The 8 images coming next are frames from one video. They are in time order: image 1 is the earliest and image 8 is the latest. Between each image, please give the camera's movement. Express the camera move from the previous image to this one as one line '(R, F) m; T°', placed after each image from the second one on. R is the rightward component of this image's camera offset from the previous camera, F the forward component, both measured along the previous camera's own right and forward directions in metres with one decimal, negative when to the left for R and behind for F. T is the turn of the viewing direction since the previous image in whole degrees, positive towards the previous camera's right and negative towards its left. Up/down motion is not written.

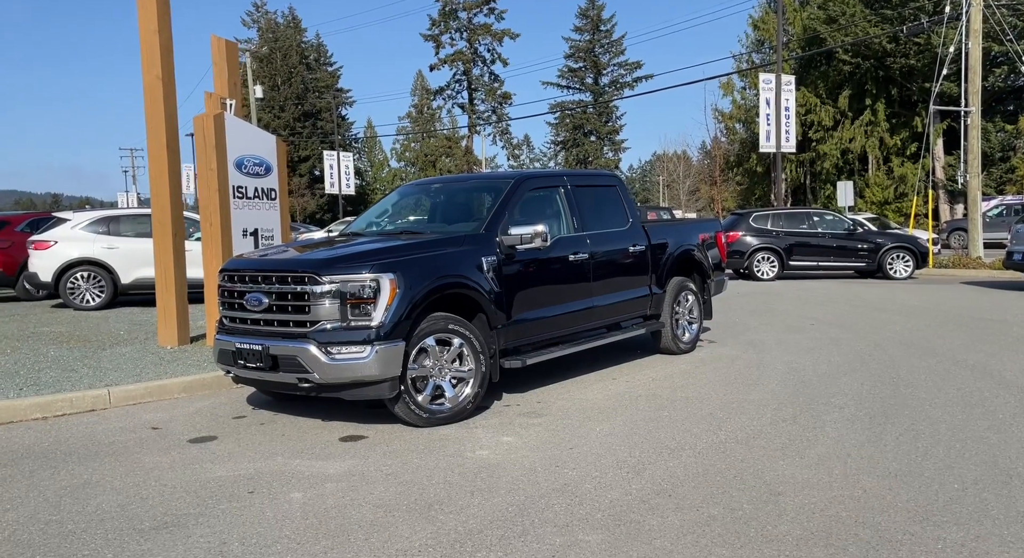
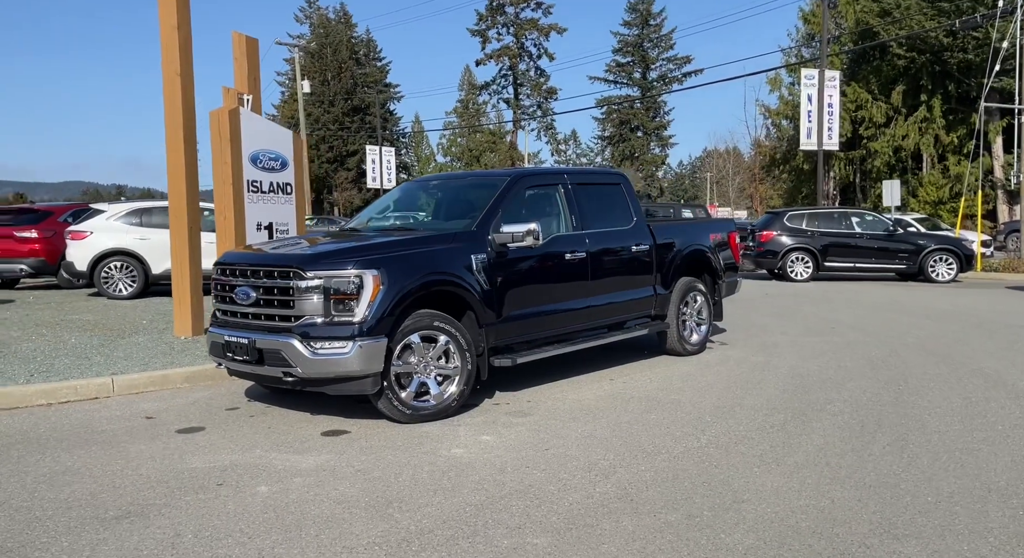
(+0.3, 0.0) m; -3°
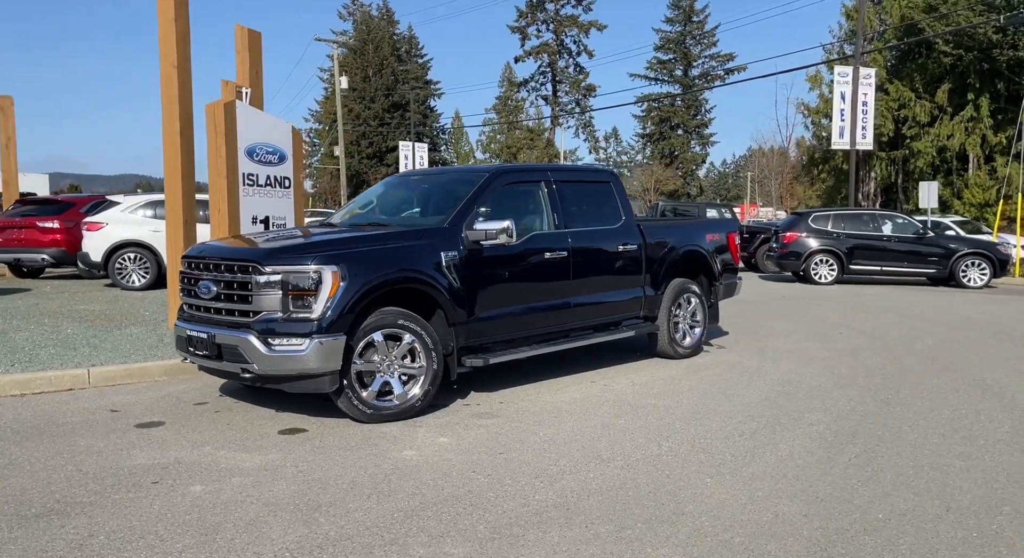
(+0.4, +0.1) m; -2°
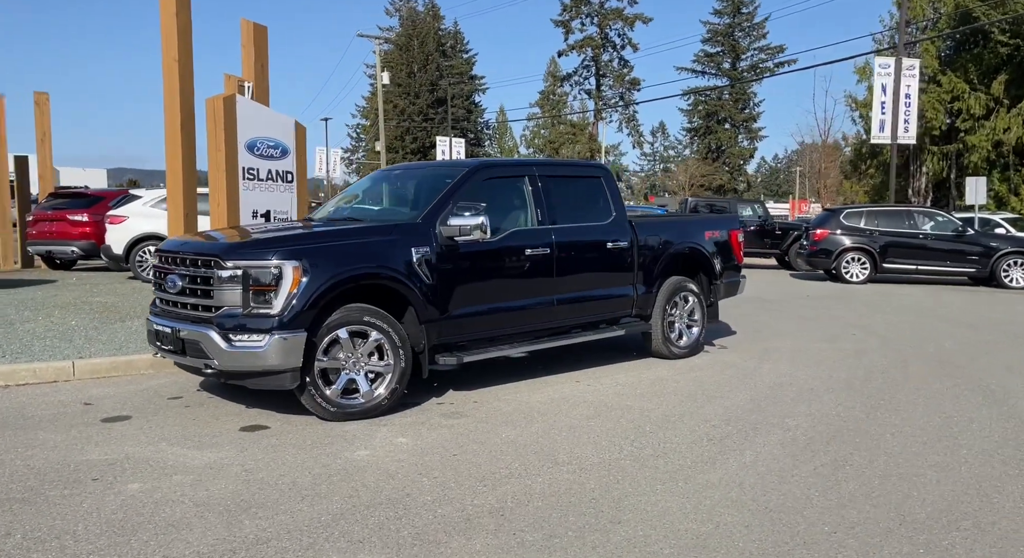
(+0.4, +0.1) m; -2°
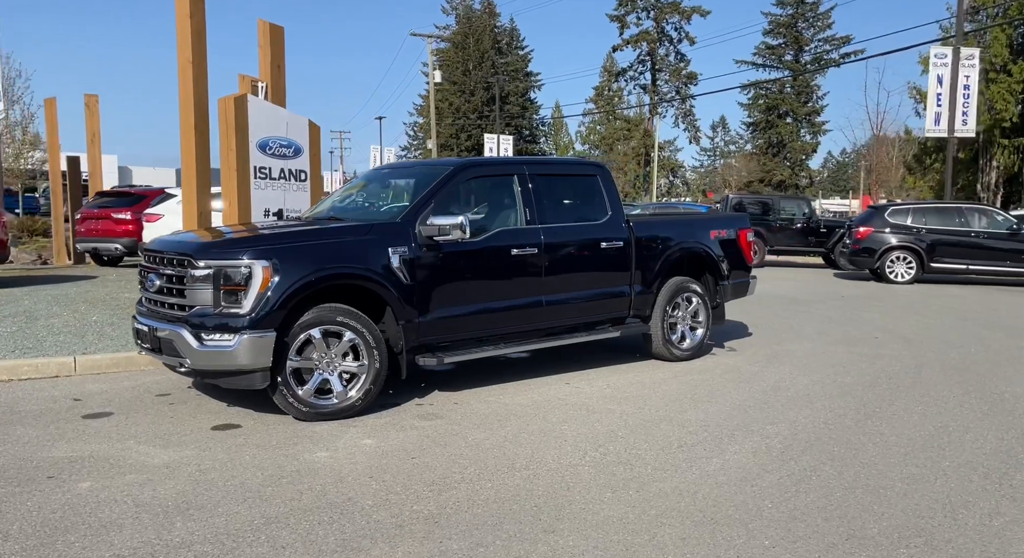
(+0.5, +0.1) m; -3°
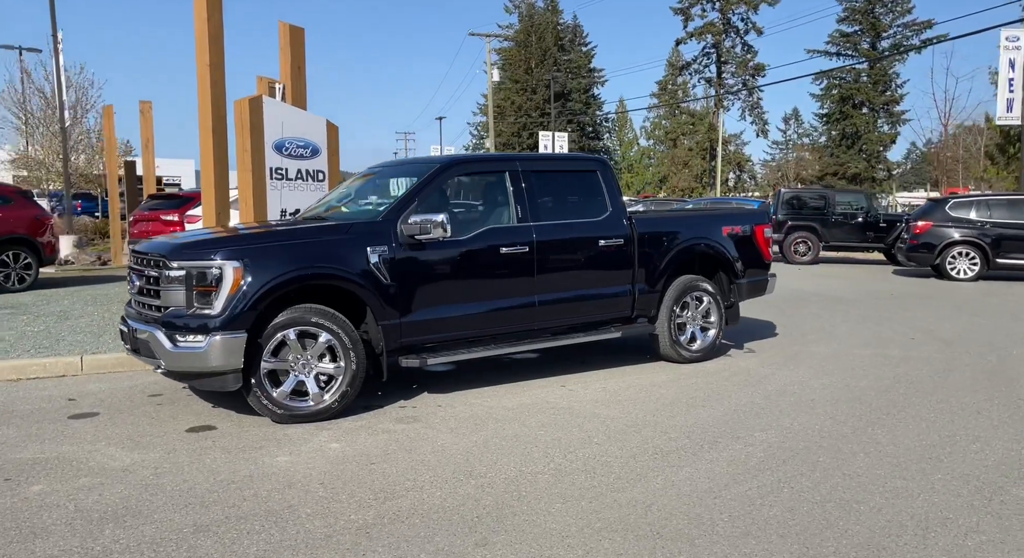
(+0.5, +0.2) m; -4°
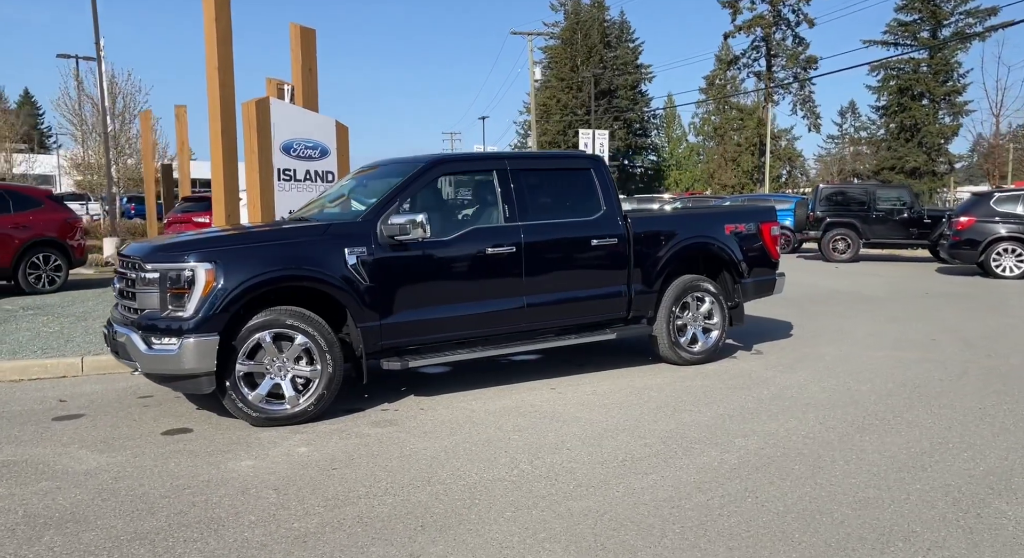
(+0.4, +0.1) m; -3°
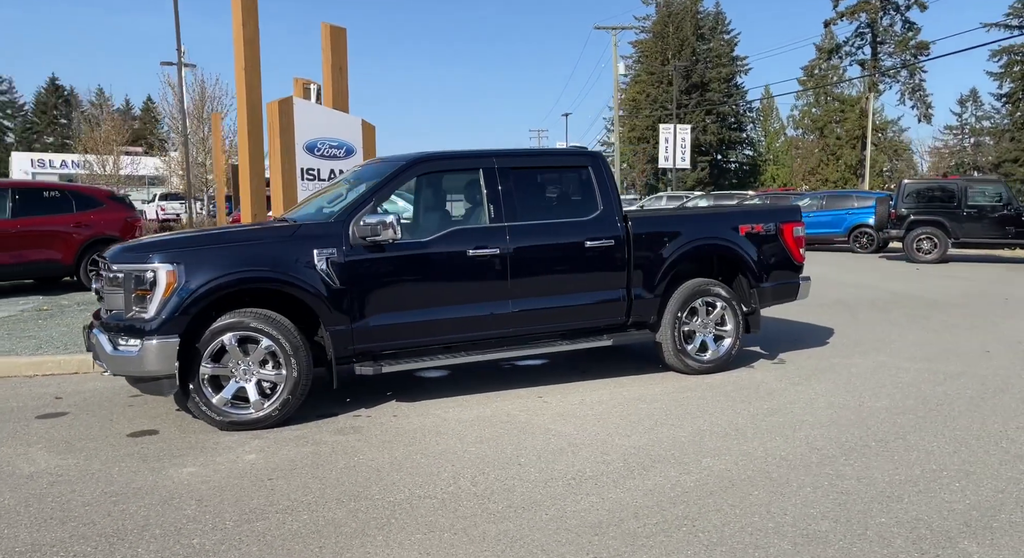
(+0.7, +0.2) m; -5°
